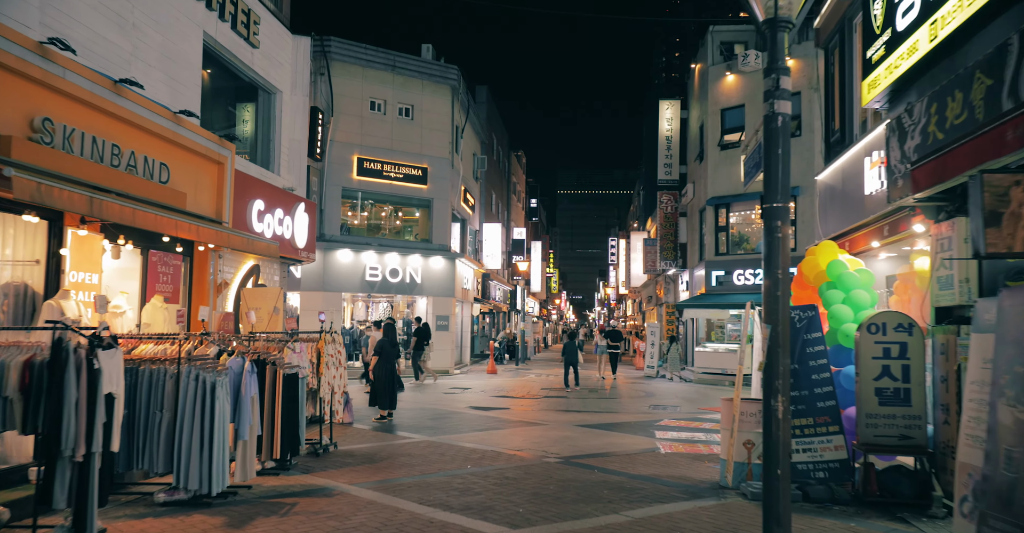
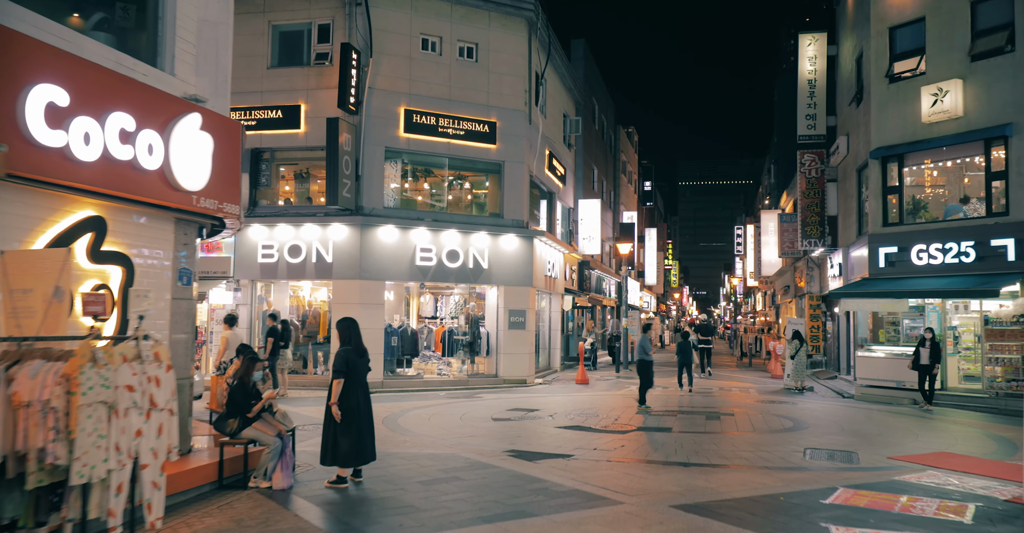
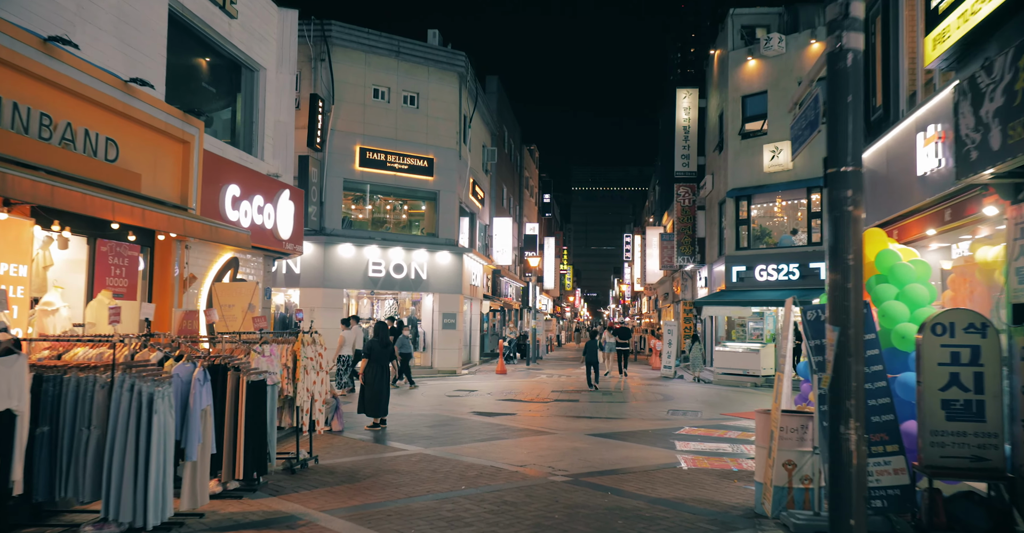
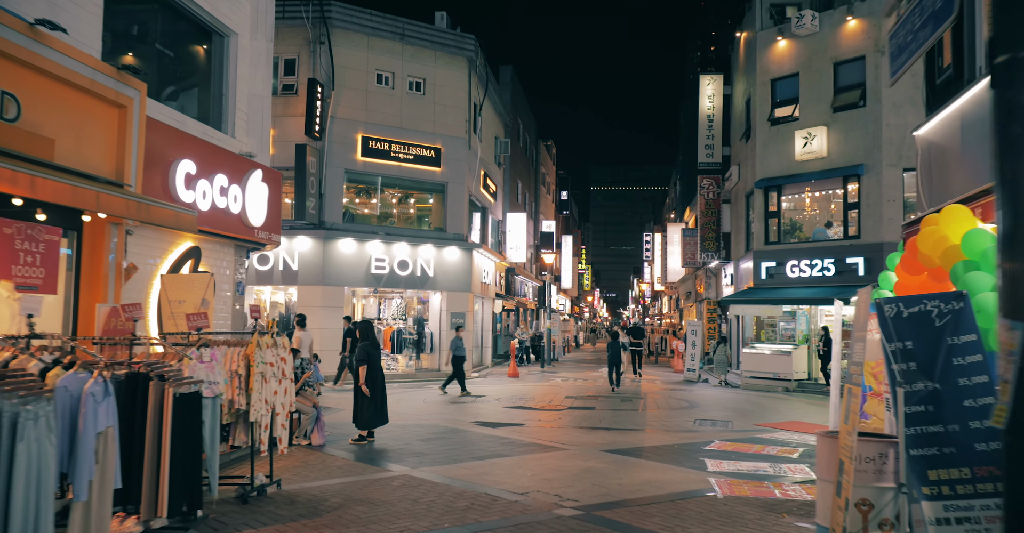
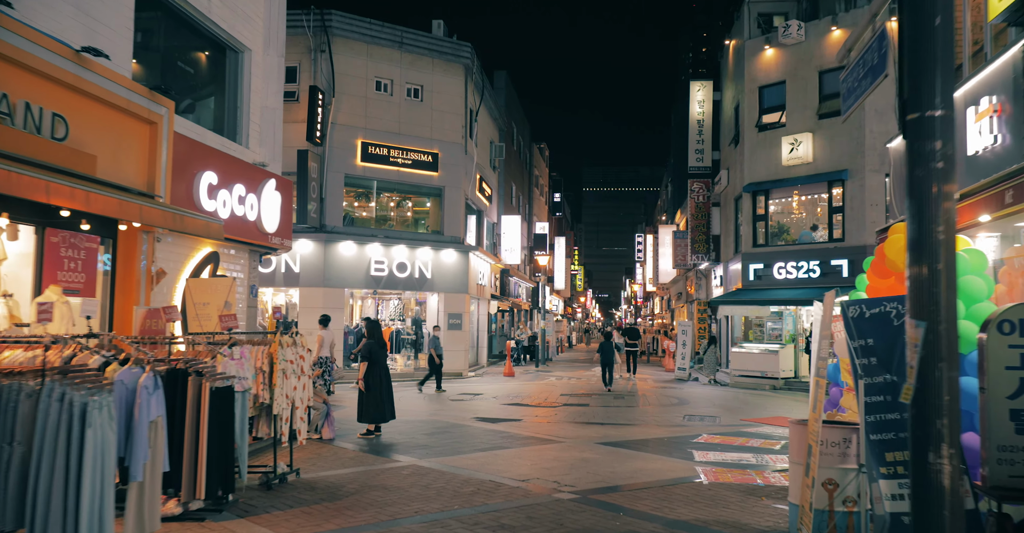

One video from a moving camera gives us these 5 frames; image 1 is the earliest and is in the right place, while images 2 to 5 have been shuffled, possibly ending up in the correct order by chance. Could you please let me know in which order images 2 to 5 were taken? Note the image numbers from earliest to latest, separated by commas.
3, 5, 4, 2
